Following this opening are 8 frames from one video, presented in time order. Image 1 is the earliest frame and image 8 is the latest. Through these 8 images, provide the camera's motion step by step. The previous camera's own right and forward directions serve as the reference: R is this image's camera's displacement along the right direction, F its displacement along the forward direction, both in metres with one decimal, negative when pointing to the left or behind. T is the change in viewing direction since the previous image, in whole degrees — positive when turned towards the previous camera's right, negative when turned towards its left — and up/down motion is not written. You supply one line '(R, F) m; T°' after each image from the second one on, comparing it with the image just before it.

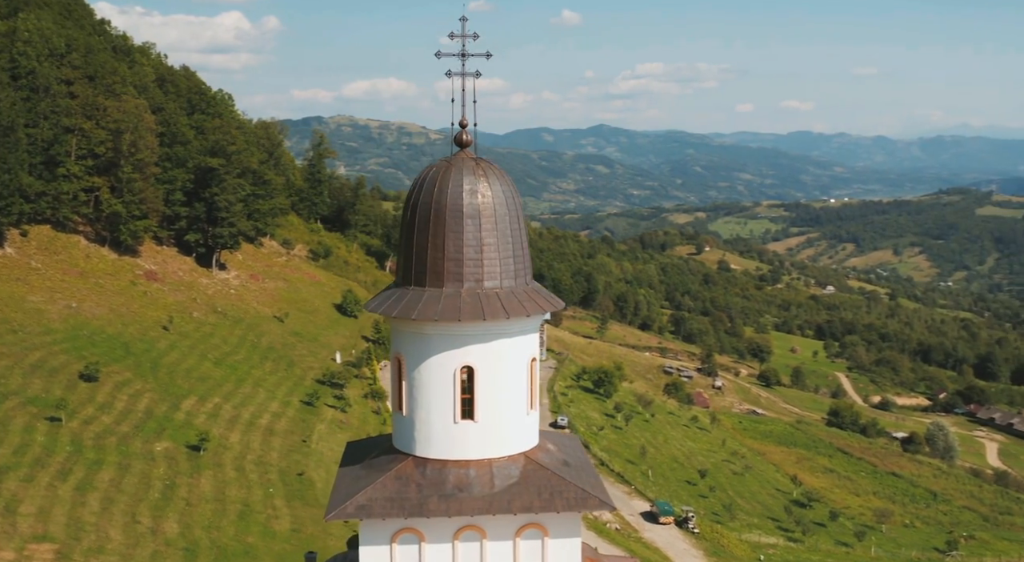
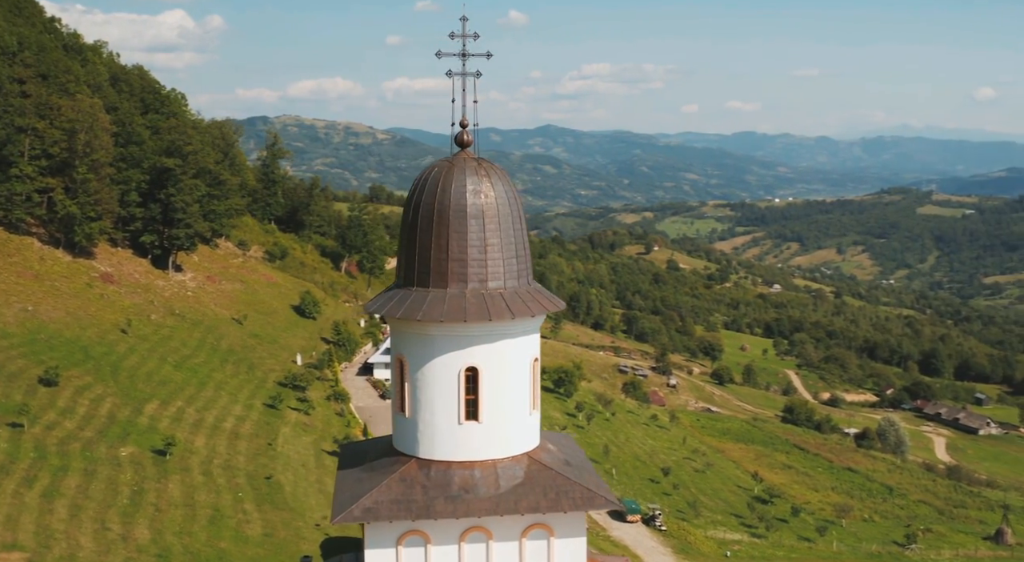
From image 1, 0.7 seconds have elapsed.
(-0.5, 0.0) m; +3°
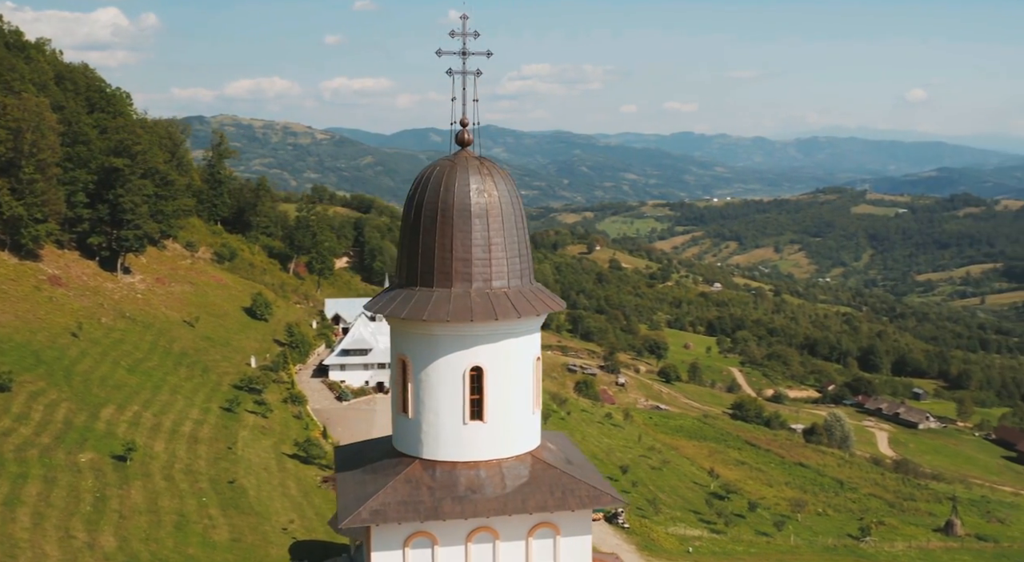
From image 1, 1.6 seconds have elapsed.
(-0.6, 0.0) m; +3°
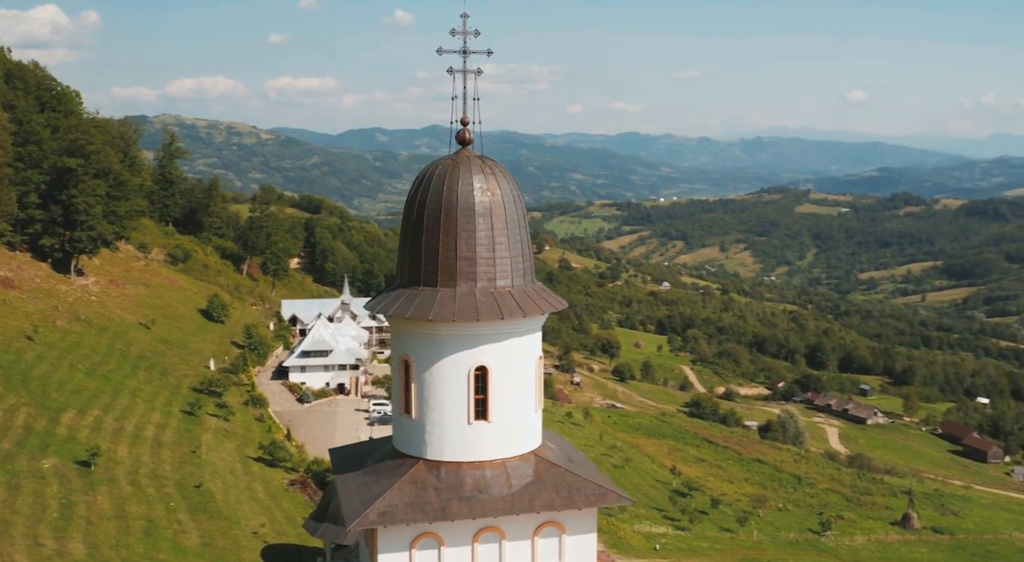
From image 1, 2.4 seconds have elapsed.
(-0.5, 0.0) m; +3°
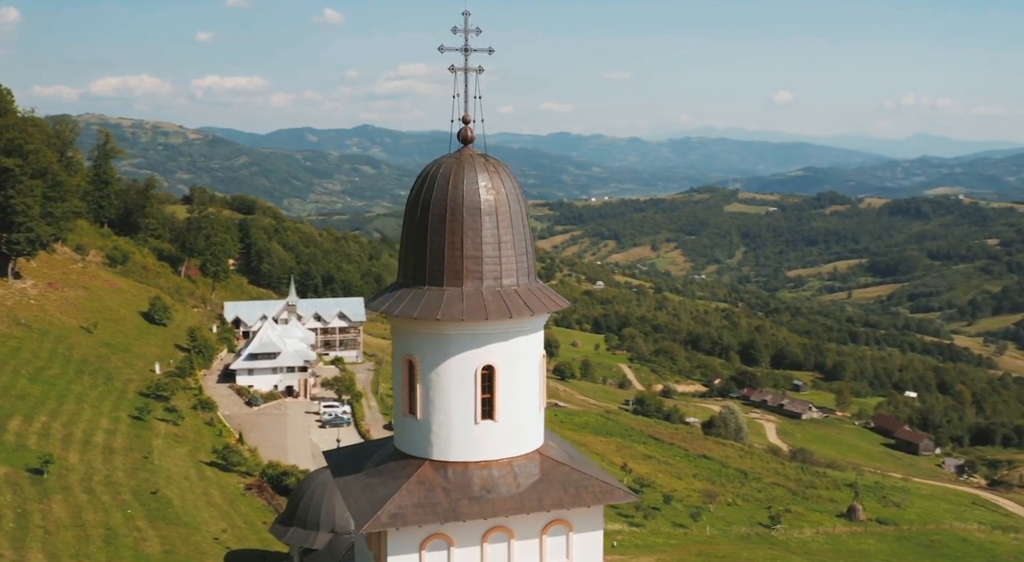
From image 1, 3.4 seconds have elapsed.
(-0.7, 0.0) m; +3°
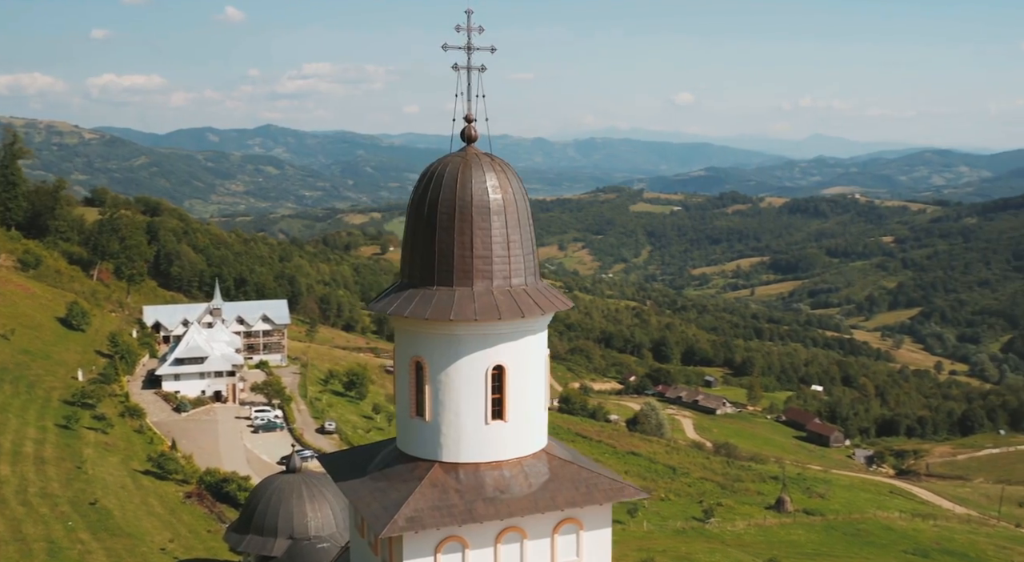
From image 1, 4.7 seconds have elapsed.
(-0.9, +0.1) m; +5°
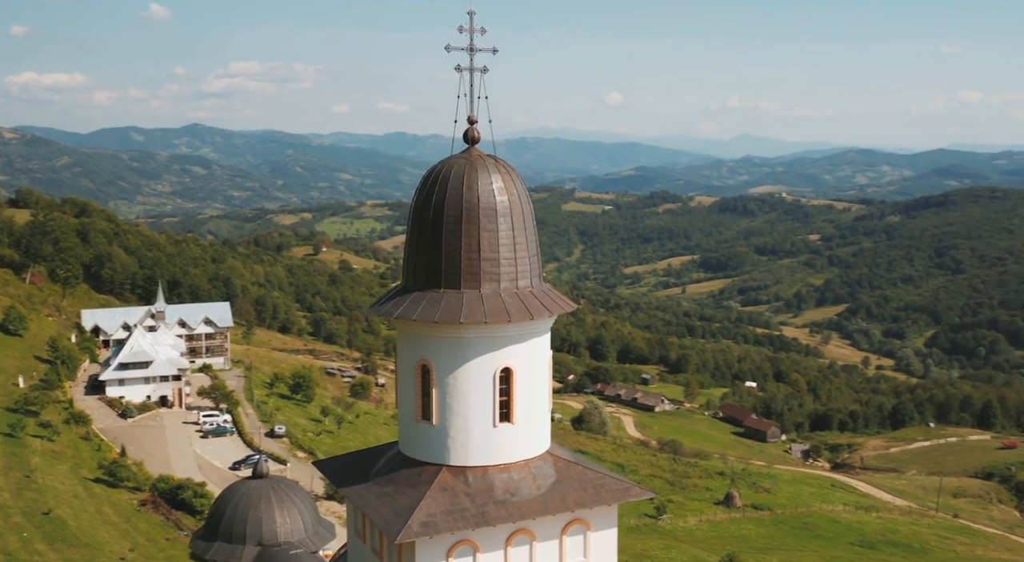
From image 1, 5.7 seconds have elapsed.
(-0.7, 0.0) m; +3°
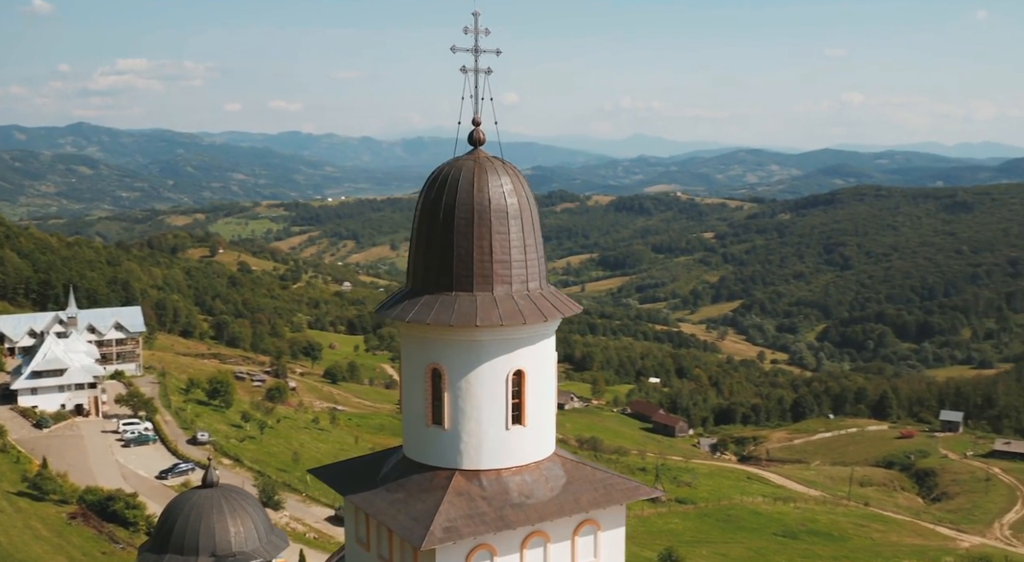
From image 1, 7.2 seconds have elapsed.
(-1.0, +0.1) m; +5°
